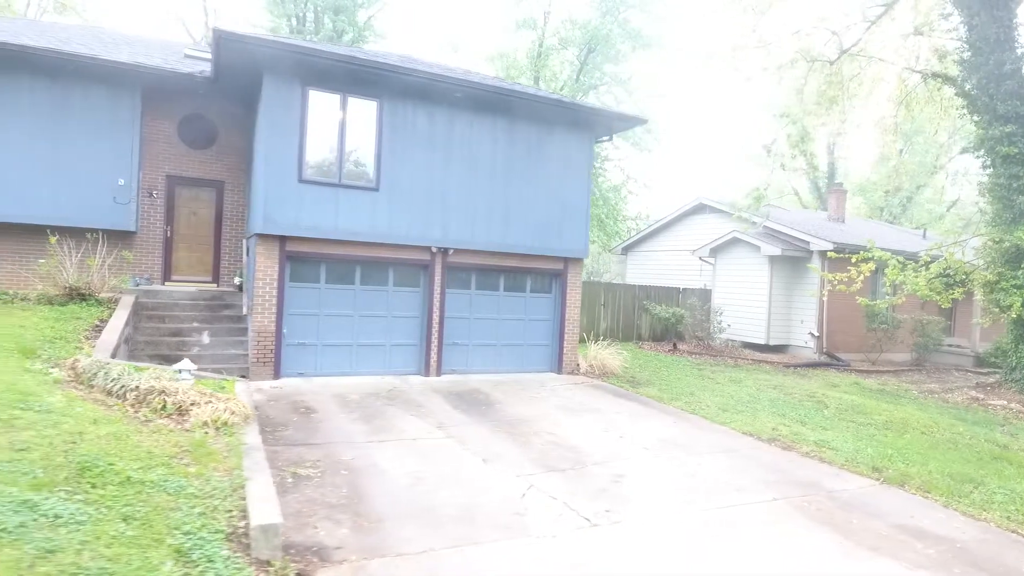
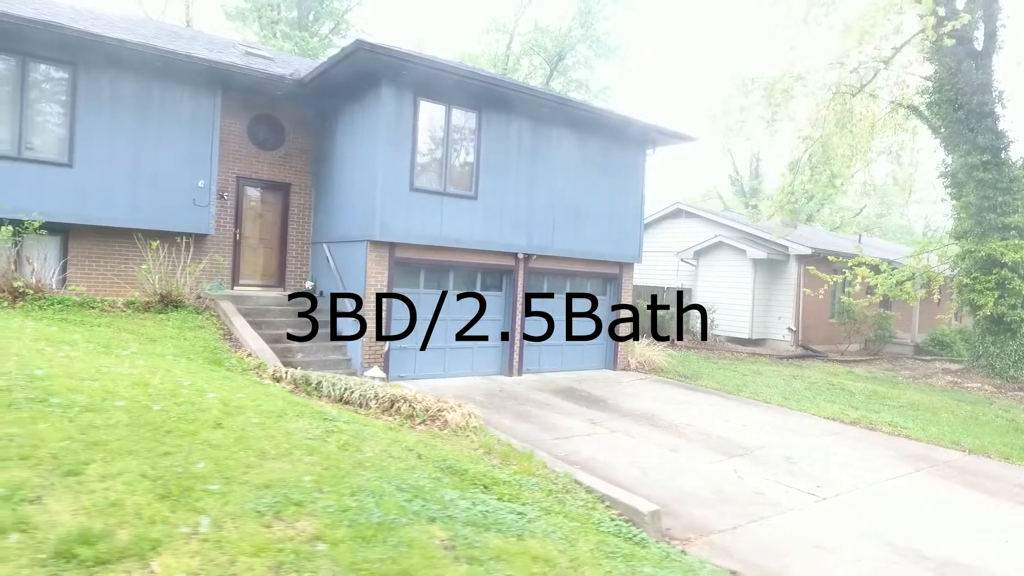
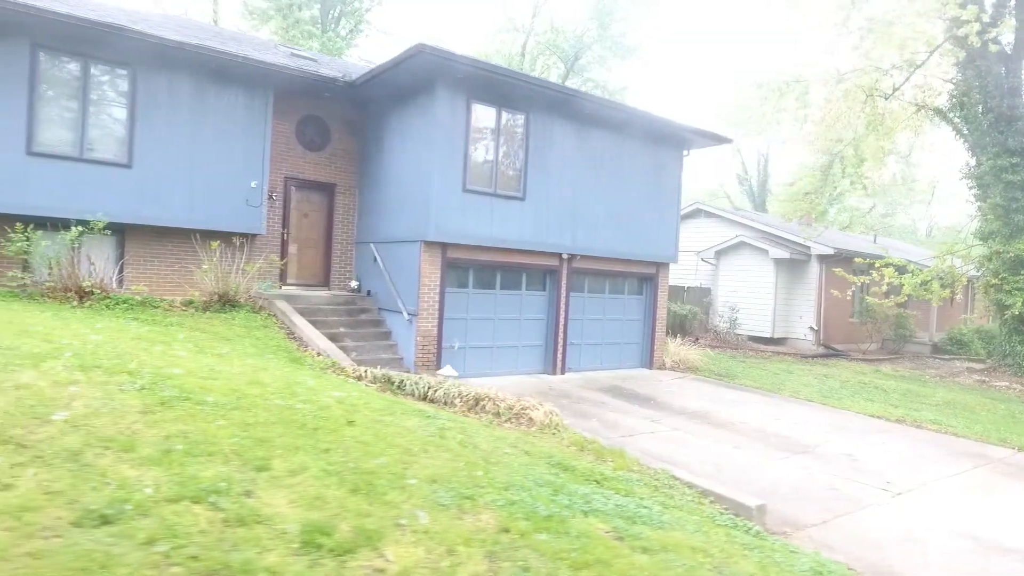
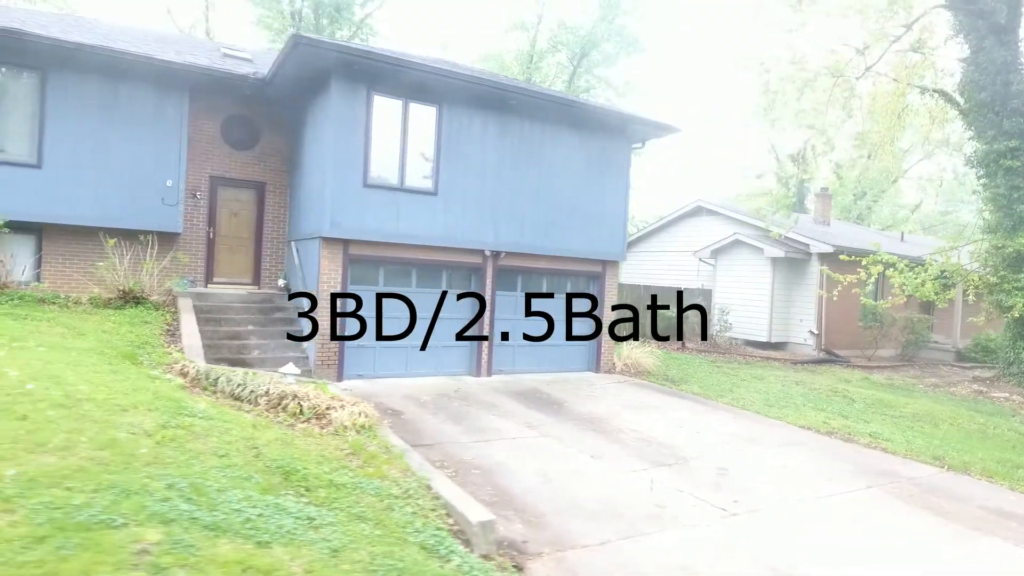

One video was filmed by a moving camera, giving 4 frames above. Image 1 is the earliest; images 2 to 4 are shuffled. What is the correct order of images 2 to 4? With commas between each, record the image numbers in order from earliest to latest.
4, 2, 3
